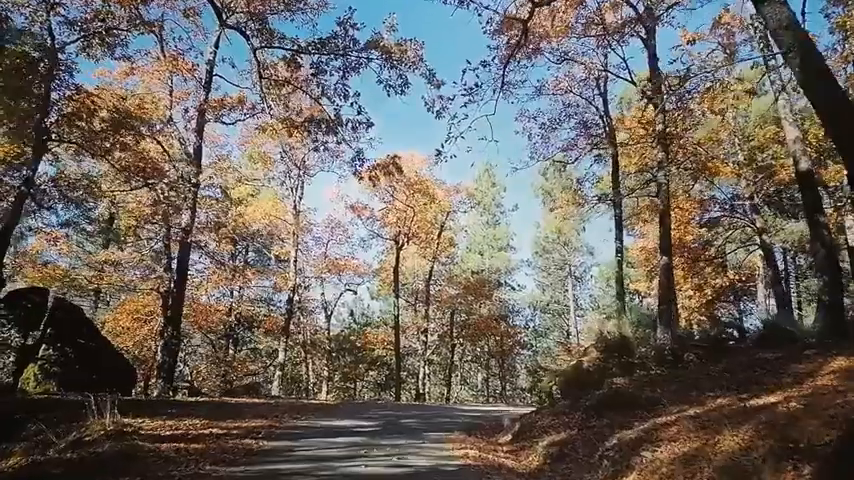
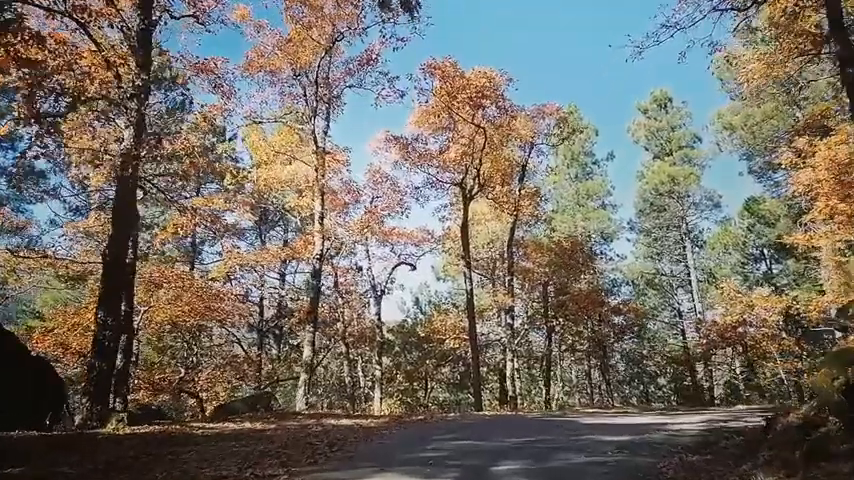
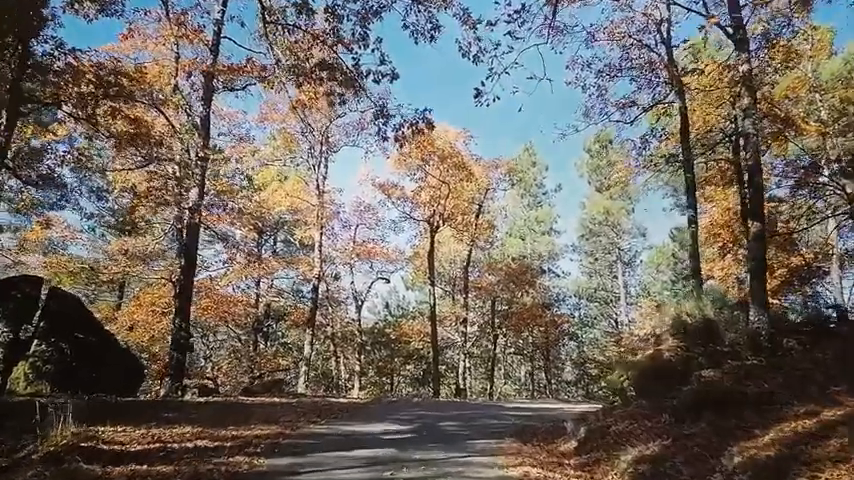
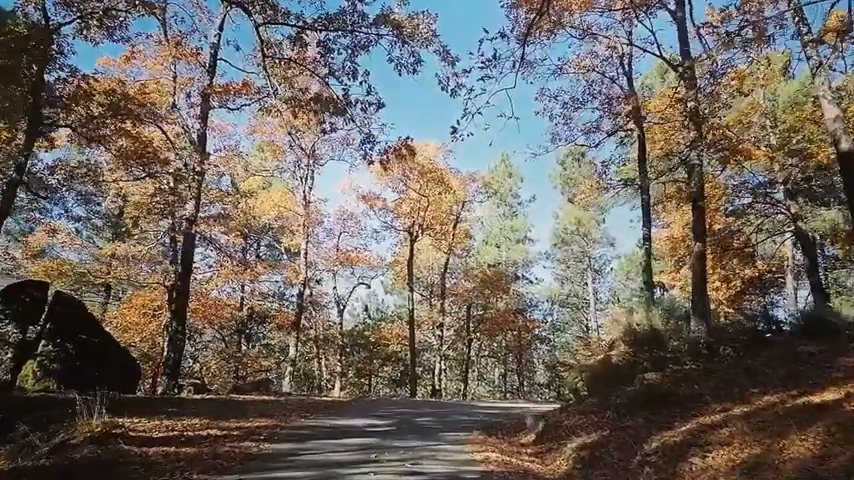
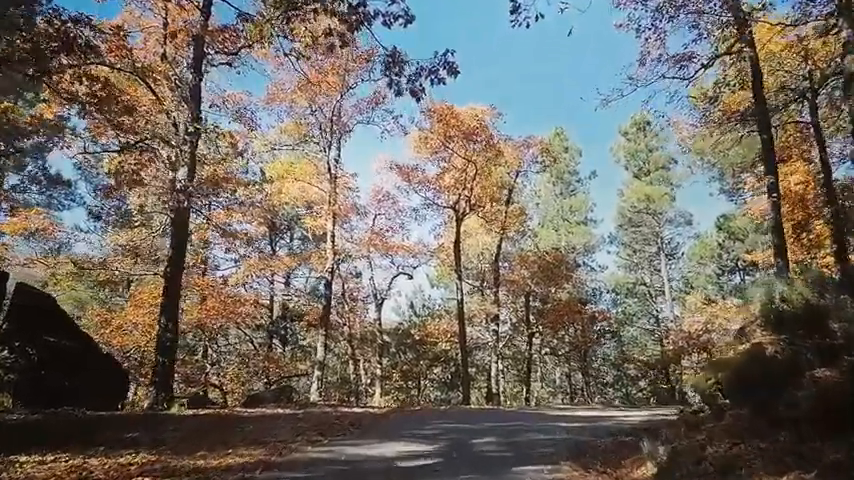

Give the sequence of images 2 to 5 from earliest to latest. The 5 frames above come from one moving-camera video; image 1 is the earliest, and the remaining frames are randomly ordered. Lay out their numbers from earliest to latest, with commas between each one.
4, 3, 5, 2
